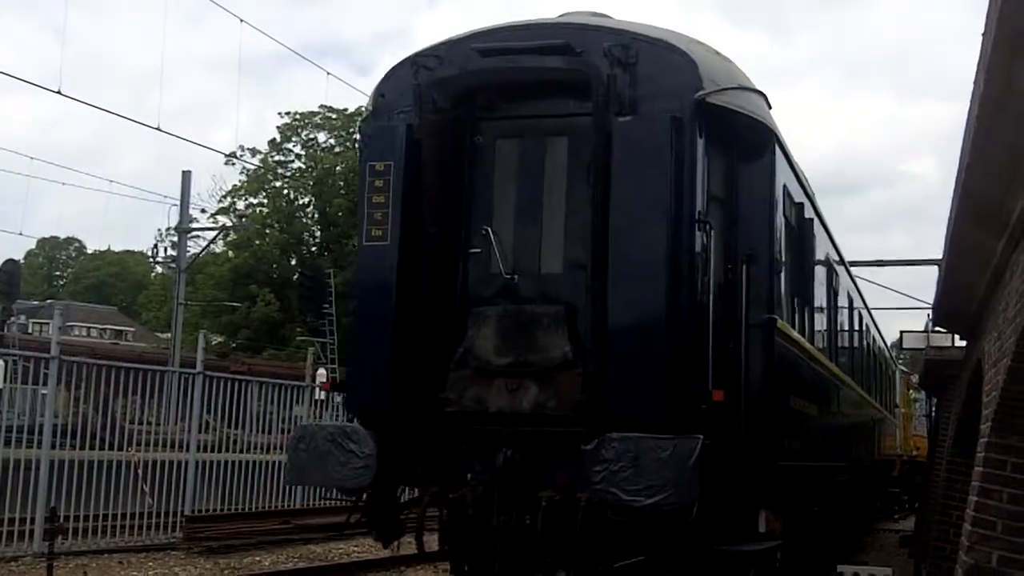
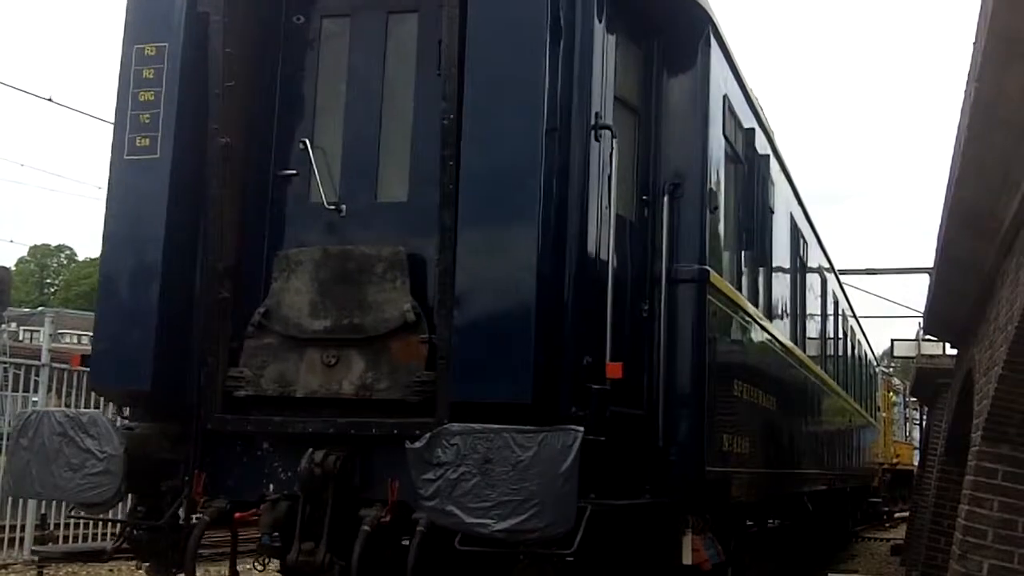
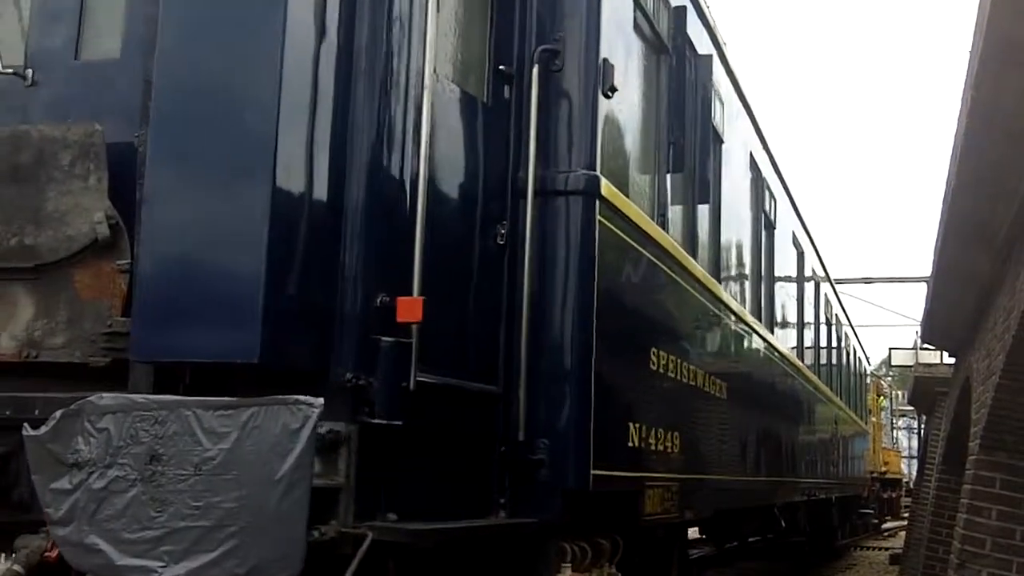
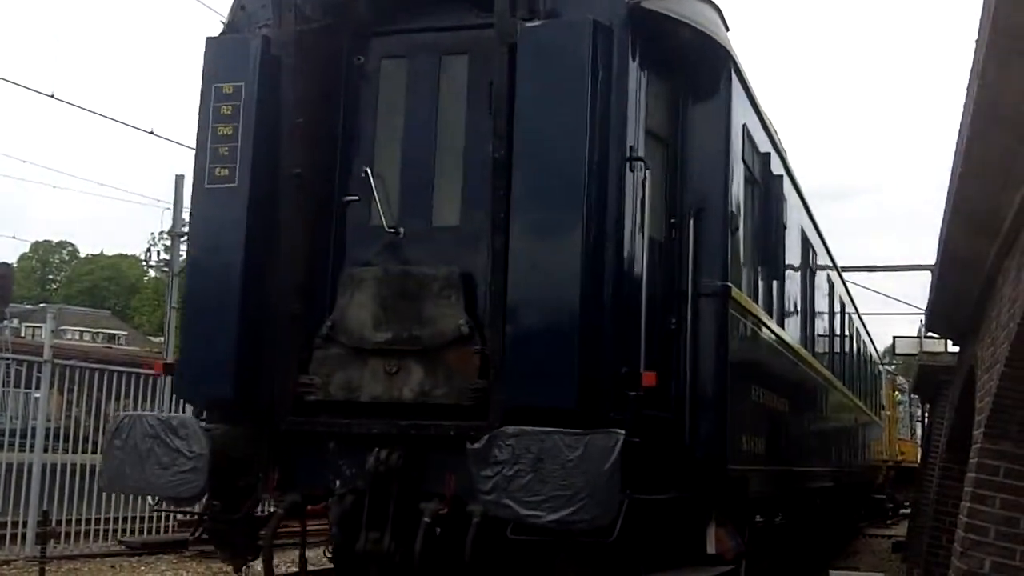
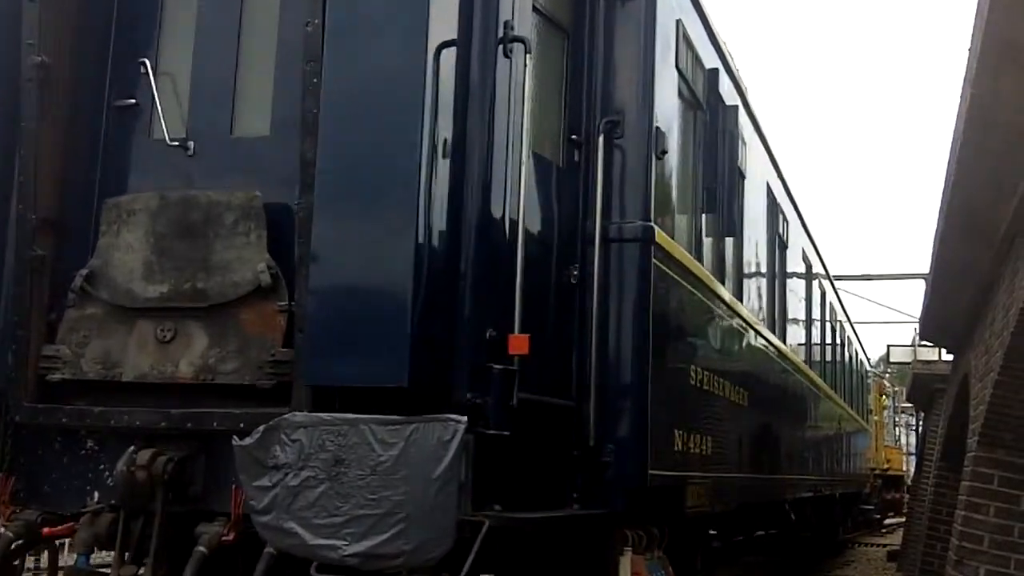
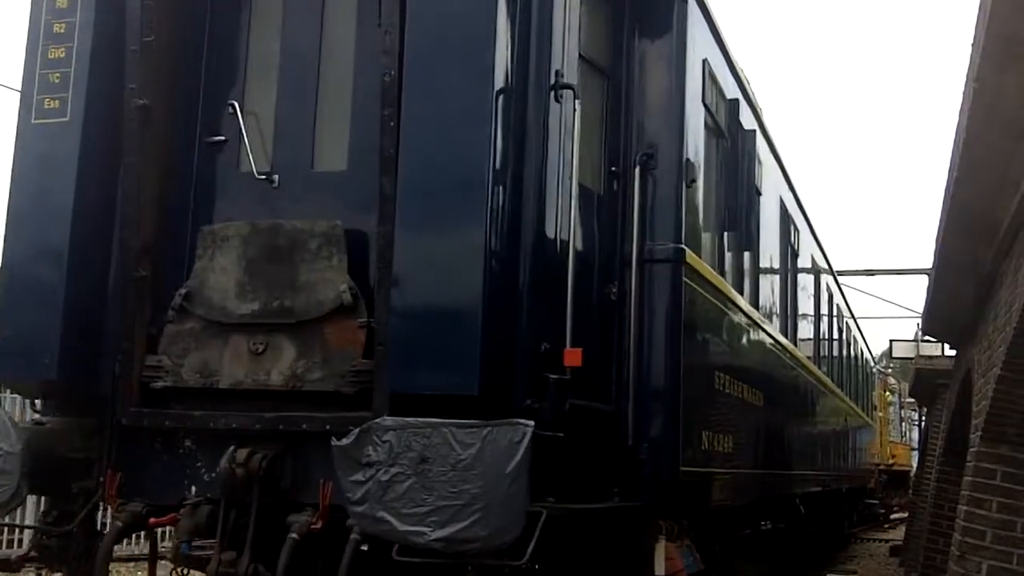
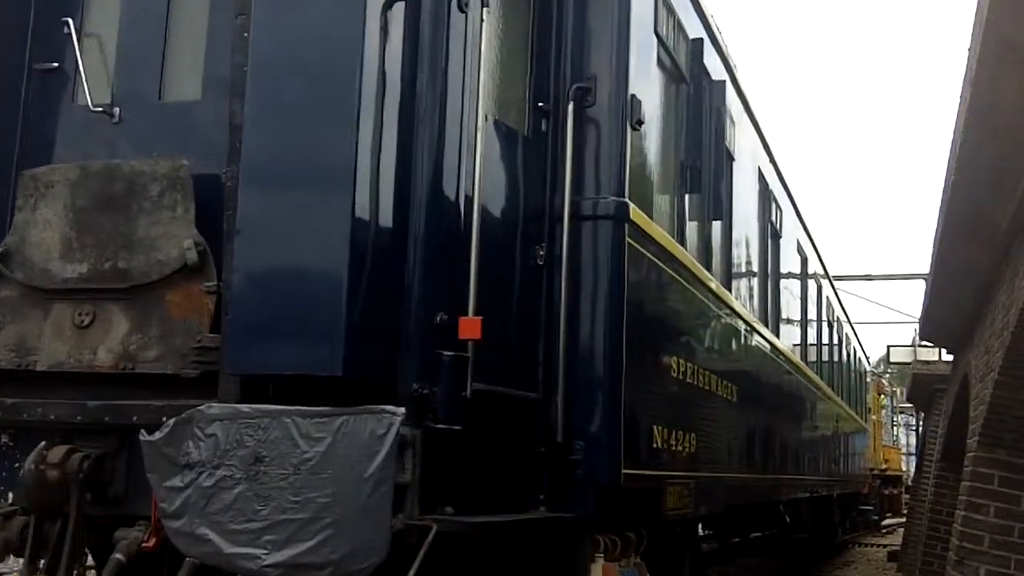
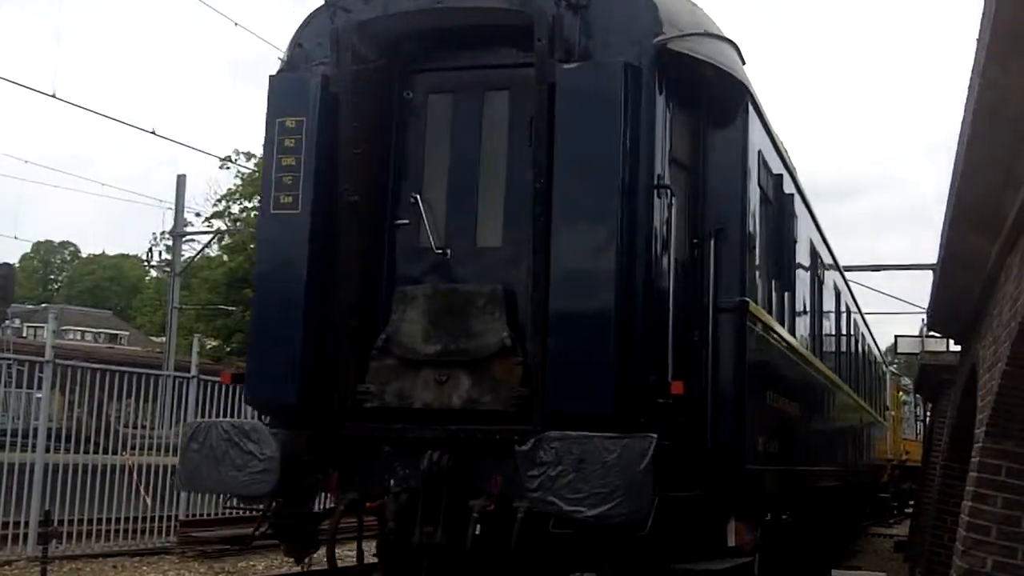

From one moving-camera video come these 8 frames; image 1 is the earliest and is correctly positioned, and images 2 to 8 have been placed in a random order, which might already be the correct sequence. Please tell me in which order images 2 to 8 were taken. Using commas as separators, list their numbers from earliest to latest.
8, 4, 2, 6, 5, 7, 3
